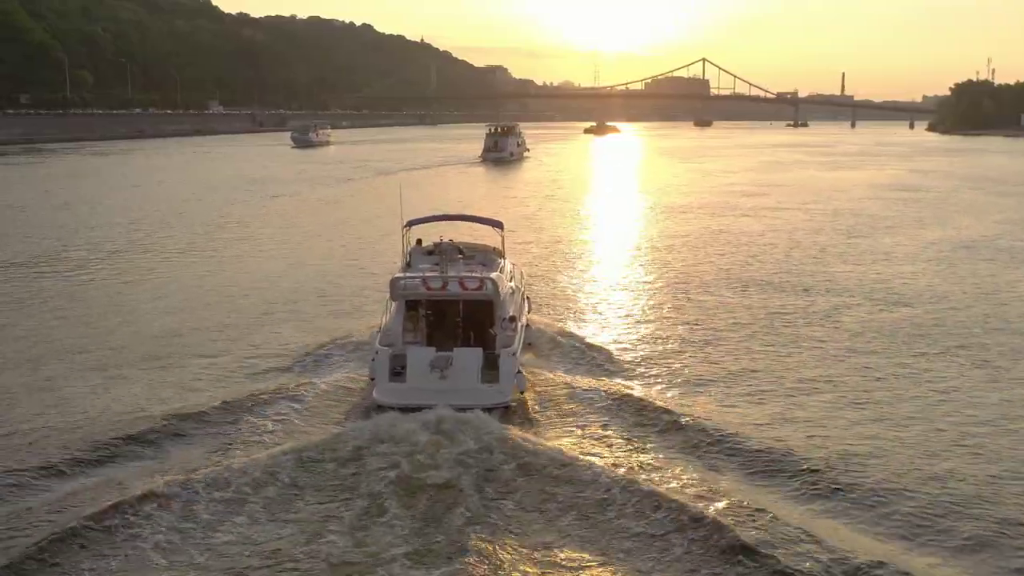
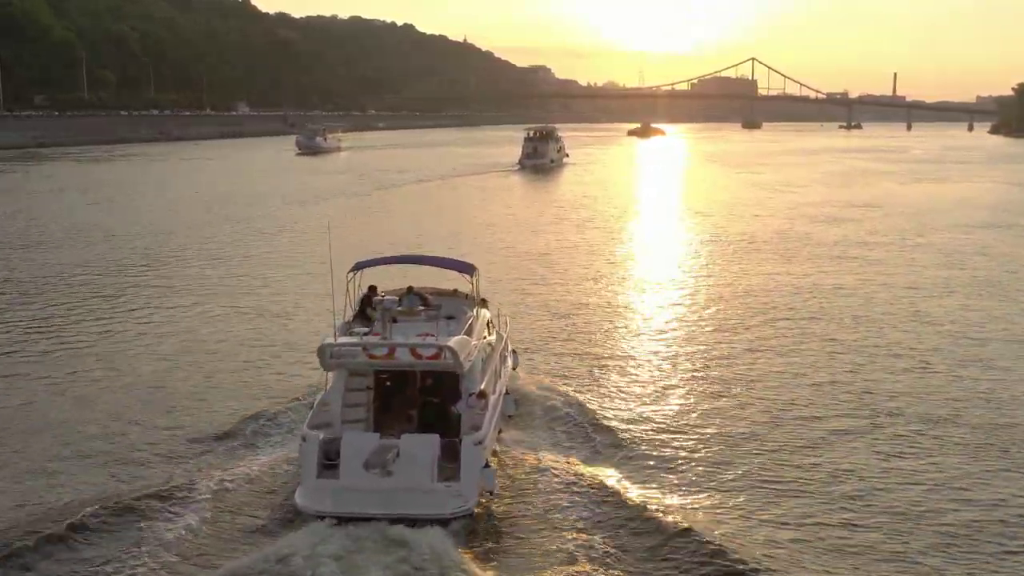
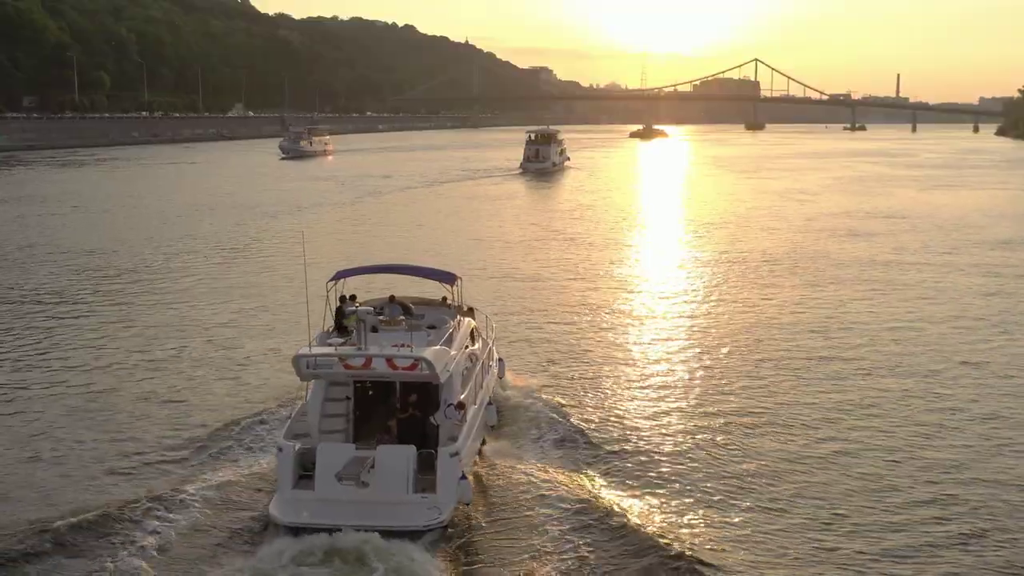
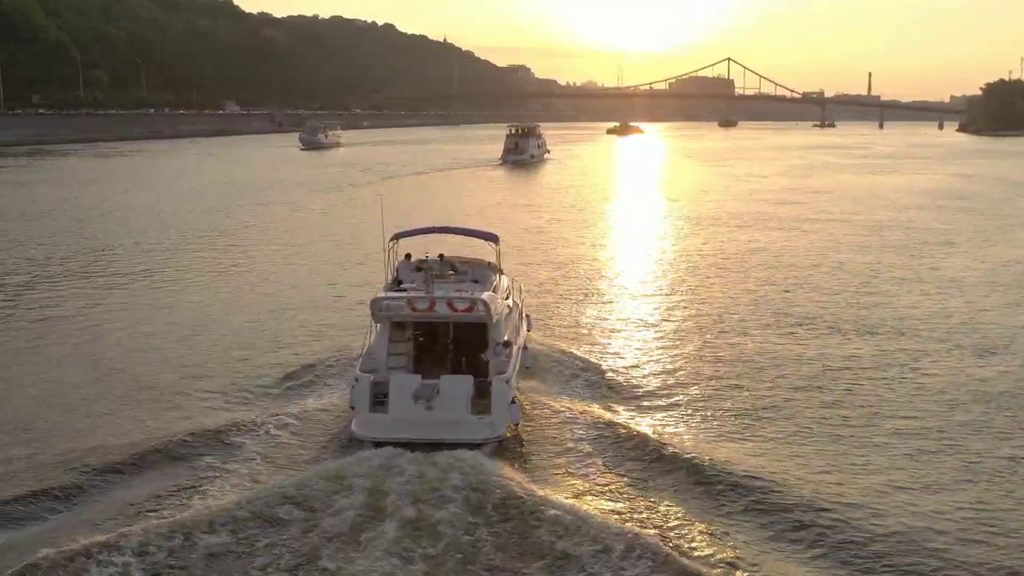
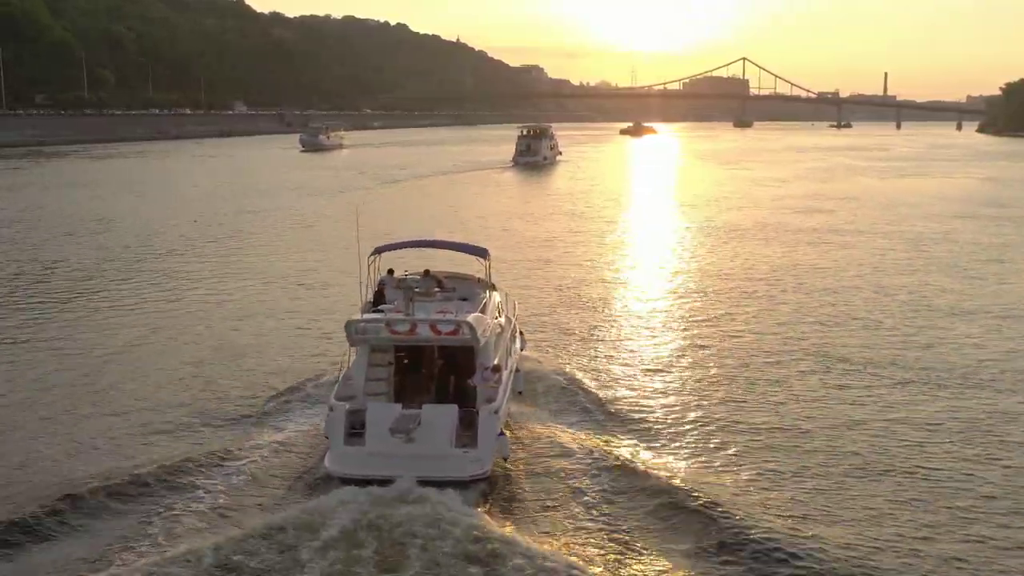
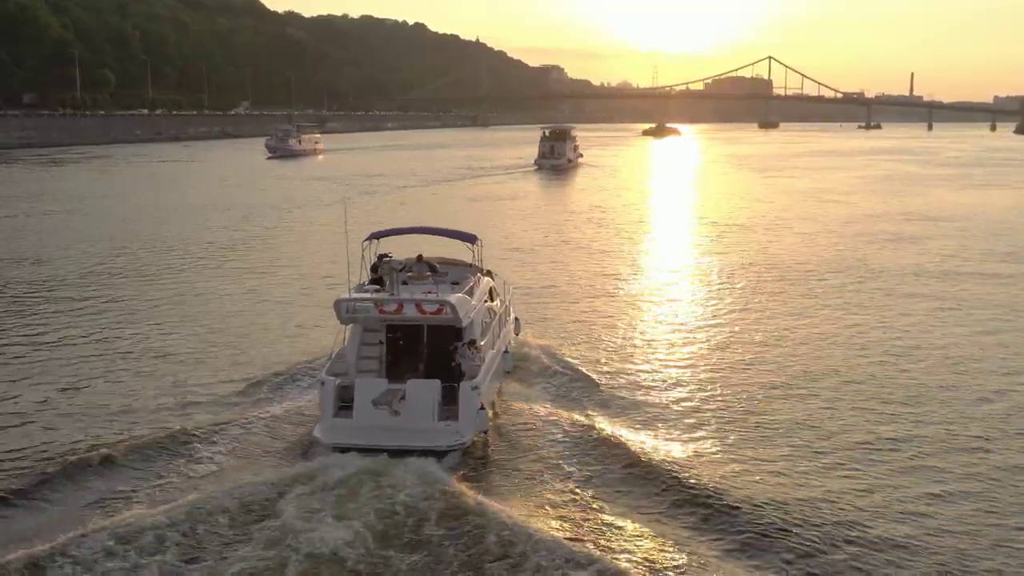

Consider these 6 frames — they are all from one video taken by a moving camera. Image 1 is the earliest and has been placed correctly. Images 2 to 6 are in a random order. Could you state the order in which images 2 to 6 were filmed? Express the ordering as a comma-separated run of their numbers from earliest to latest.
4, 5, 2, 3, 6
